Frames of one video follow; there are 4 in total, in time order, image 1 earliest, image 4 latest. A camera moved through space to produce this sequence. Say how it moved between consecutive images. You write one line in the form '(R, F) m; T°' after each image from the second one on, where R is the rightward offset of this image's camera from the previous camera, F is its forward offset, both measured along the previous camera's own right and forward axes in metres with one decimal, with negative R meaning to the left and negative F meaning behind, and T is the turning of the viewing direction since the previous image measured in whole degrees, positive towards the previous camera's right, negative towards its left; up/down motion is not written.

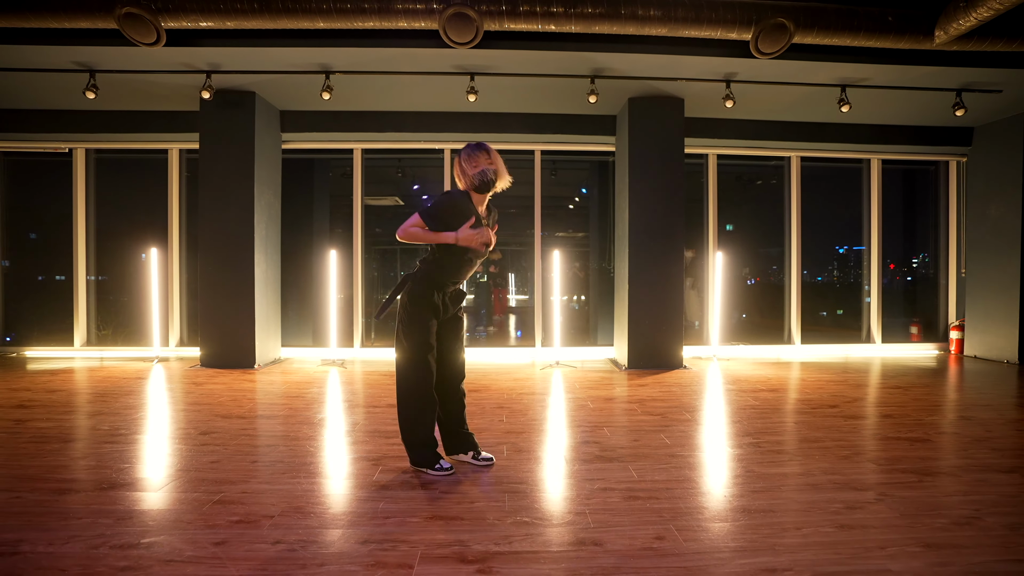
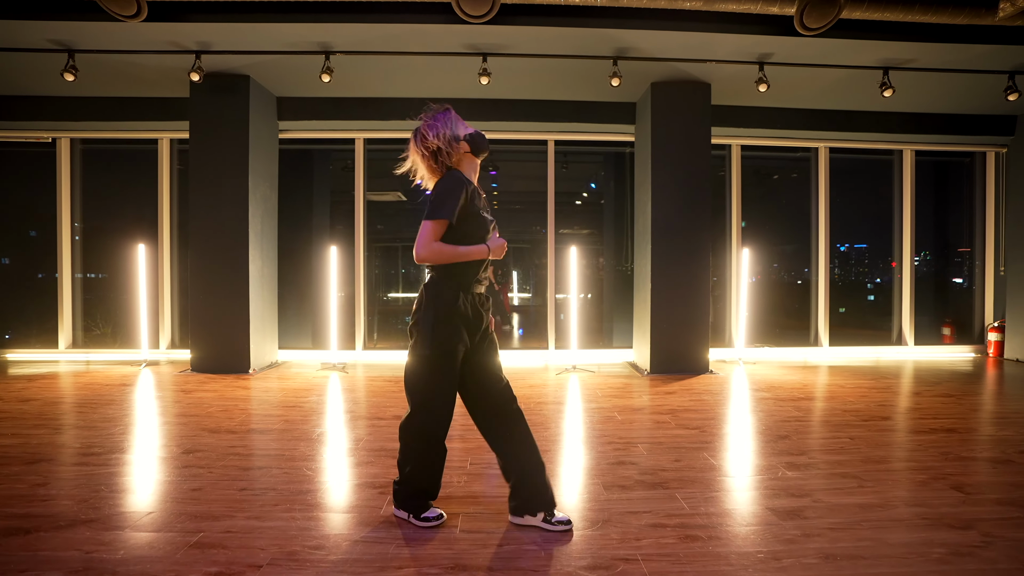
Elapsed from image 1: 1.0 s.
(-0.2, +0.3) m; 0°
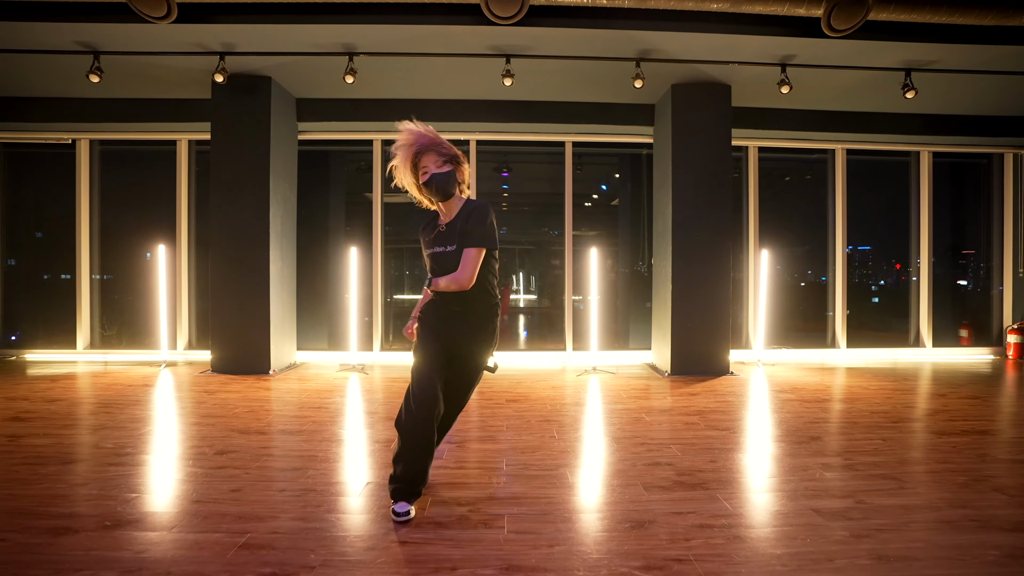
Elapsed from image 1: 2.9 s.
(-0.2, 0.0) m; 0°
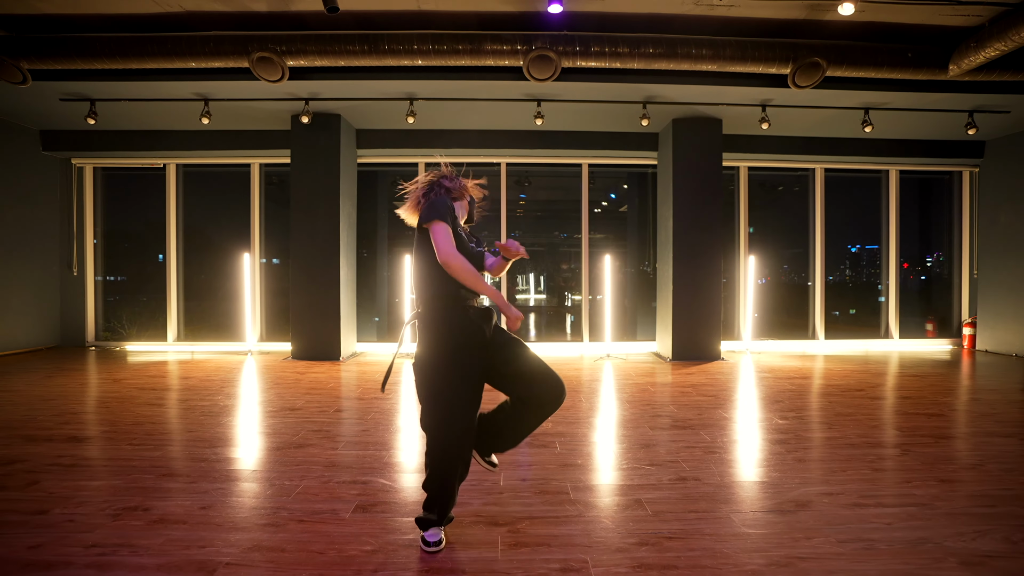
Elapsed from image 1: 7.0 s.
(-0.3, -1.0) m; -1°
